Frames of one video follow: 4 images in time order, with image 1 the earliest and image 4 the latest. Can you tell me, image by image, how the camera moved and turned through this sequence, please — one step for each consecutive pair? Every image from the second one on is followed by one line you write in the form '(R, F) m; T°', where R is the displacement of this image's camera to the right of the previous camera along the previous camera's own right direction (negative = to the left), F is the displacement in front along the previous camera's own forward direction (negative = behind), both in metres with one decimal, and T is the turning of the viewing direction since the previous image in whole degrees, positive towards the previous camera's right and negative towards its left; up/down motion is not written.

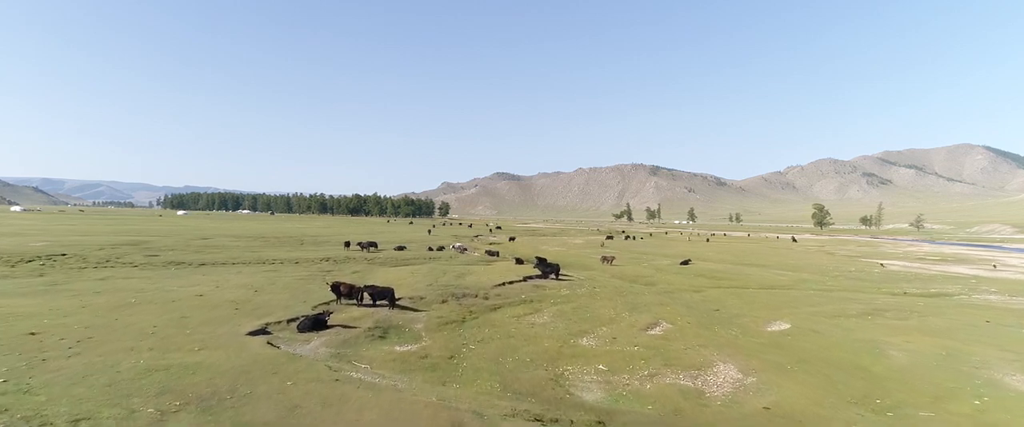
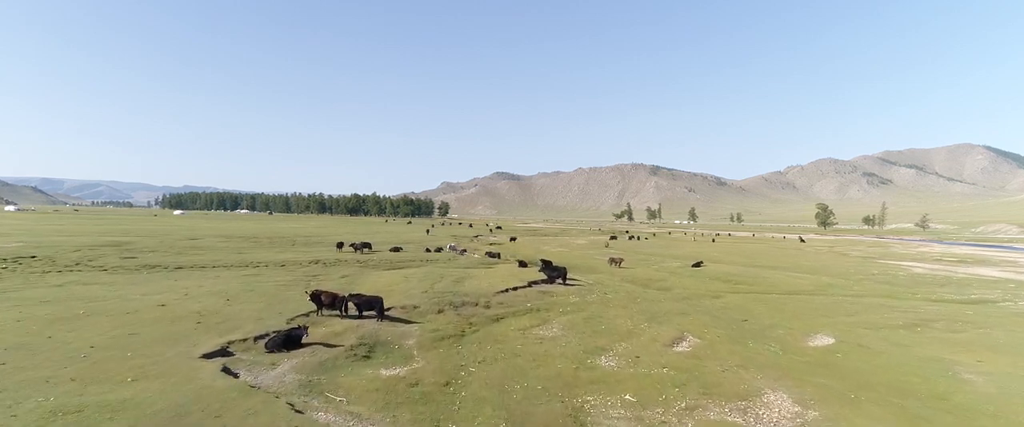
(-0.2, +2.8) m; 0°
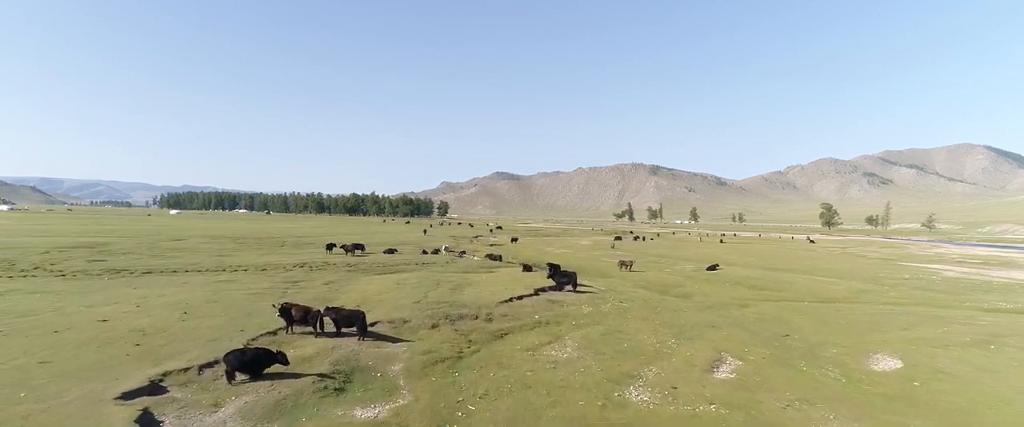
(-0.2, +3.1) m; 0°
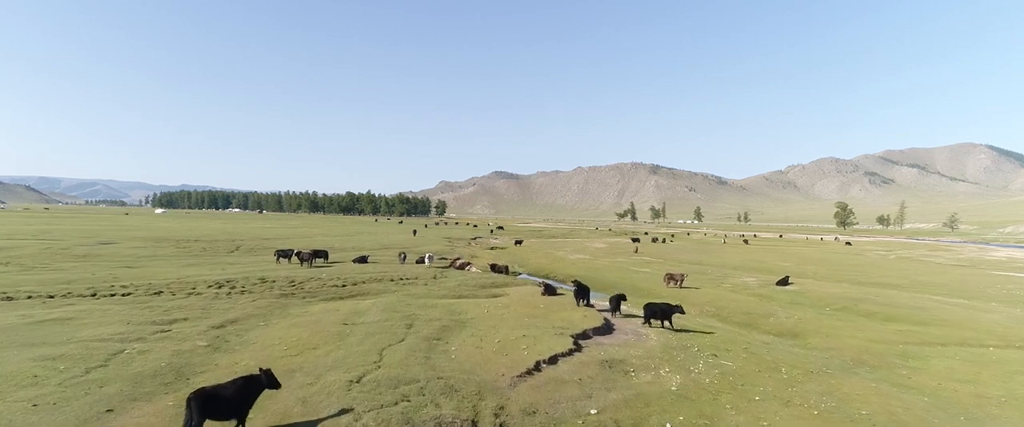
(-0.7, +10.6) m; 0°
